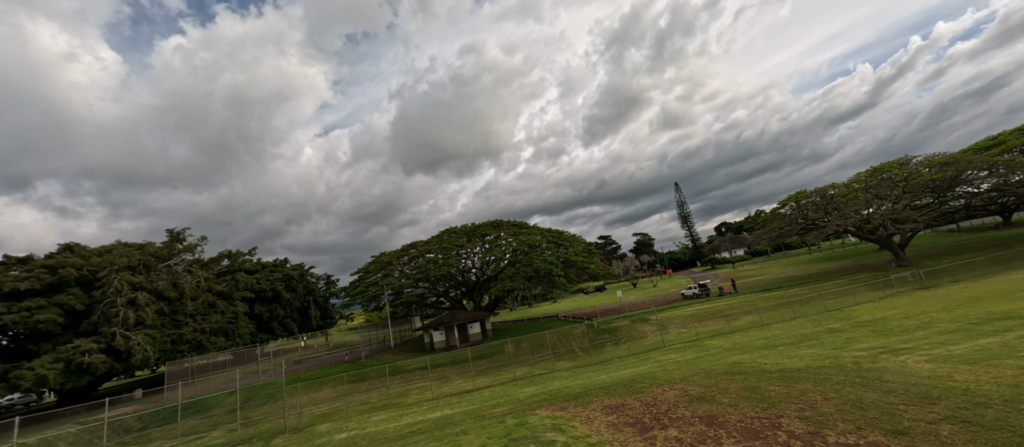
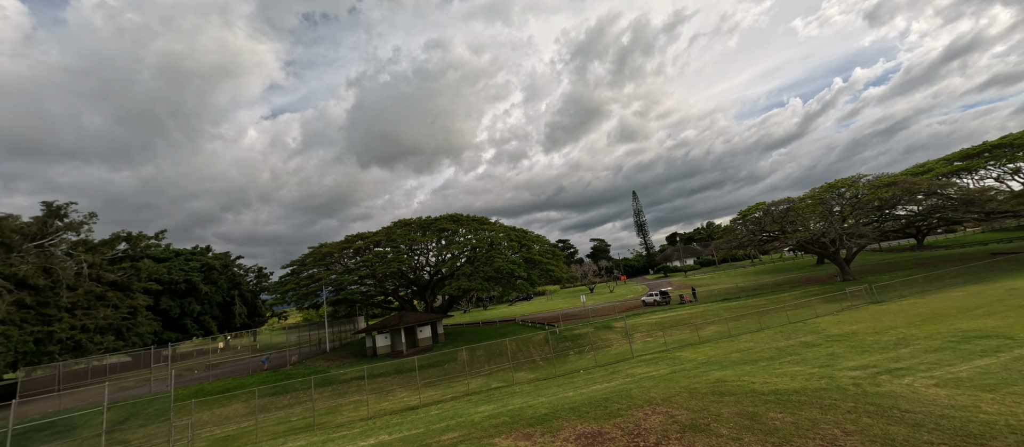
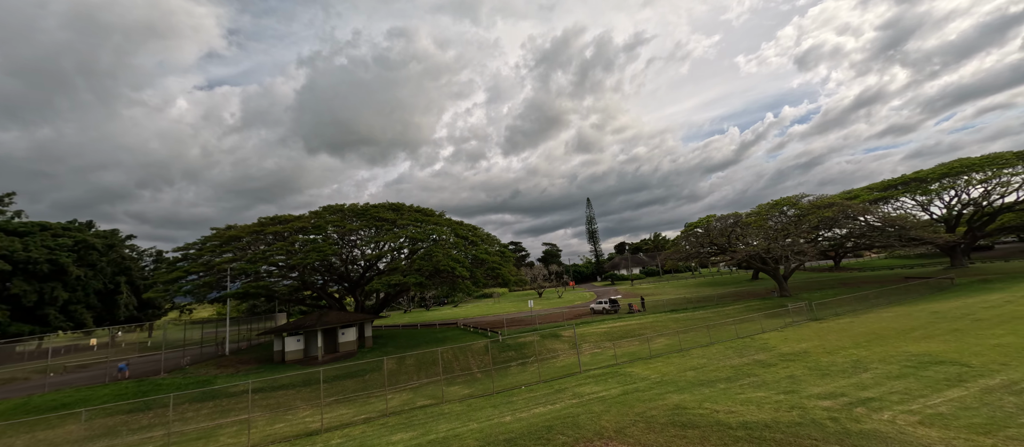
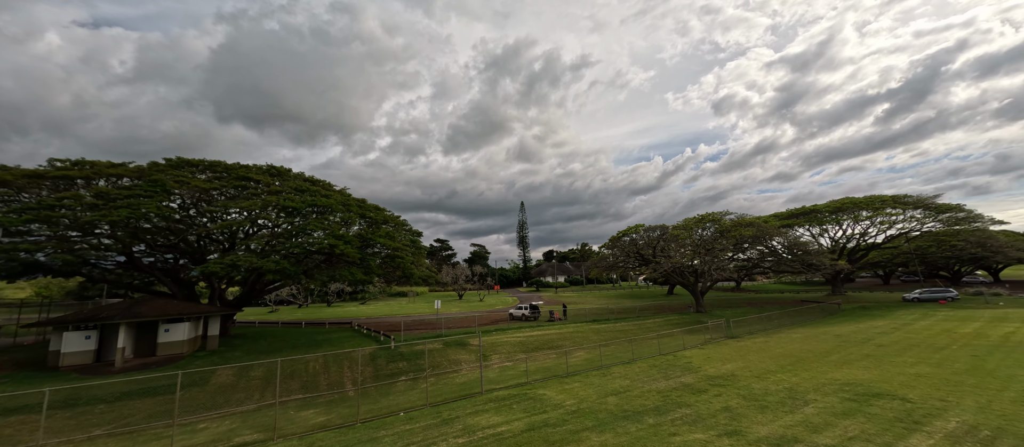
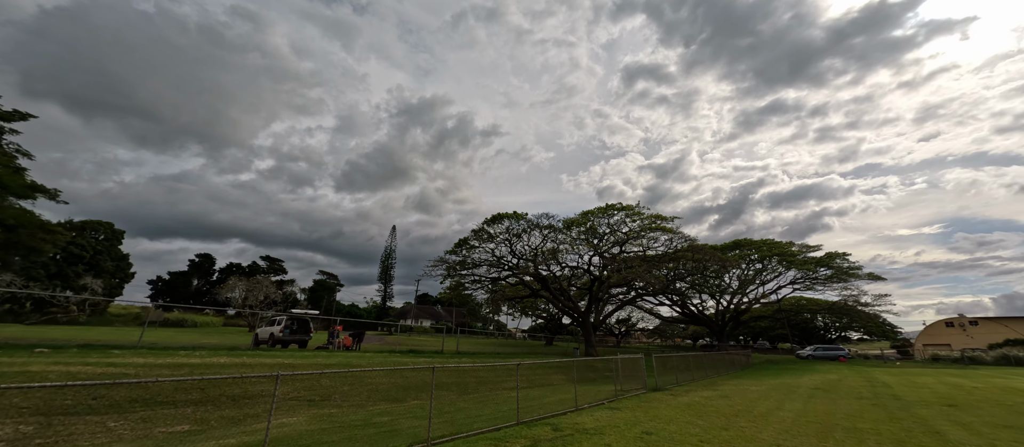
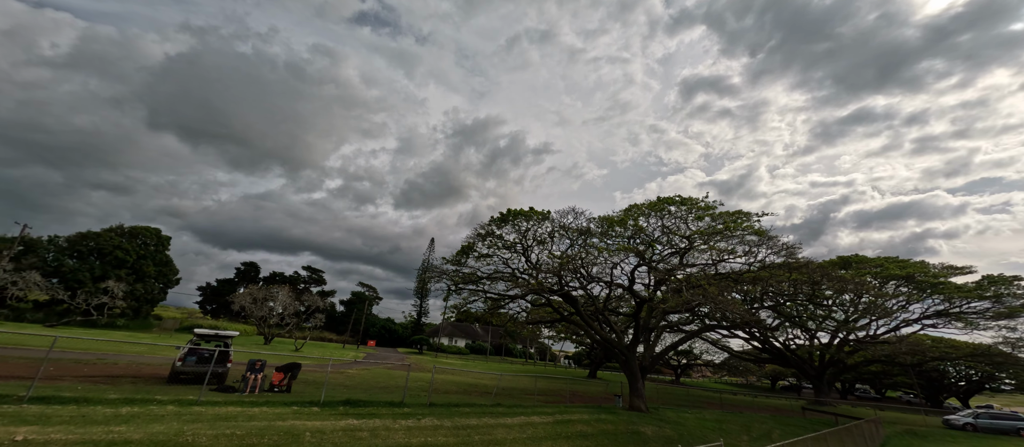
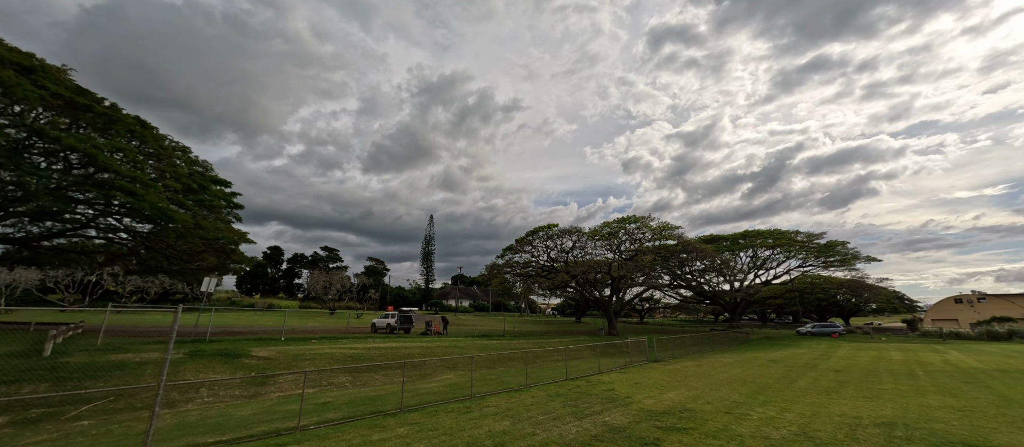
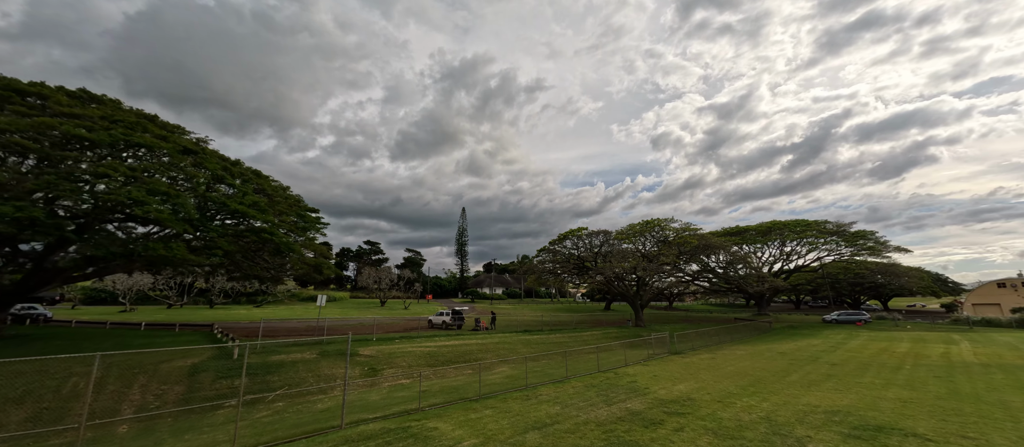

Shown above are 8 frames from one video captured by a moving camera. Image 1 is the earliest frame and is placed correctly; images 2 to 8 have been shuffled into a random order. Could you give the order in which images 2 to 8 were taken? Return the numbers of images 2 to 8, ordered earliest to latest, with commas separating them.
2, 3, 4, 8, 7, 5, 6
